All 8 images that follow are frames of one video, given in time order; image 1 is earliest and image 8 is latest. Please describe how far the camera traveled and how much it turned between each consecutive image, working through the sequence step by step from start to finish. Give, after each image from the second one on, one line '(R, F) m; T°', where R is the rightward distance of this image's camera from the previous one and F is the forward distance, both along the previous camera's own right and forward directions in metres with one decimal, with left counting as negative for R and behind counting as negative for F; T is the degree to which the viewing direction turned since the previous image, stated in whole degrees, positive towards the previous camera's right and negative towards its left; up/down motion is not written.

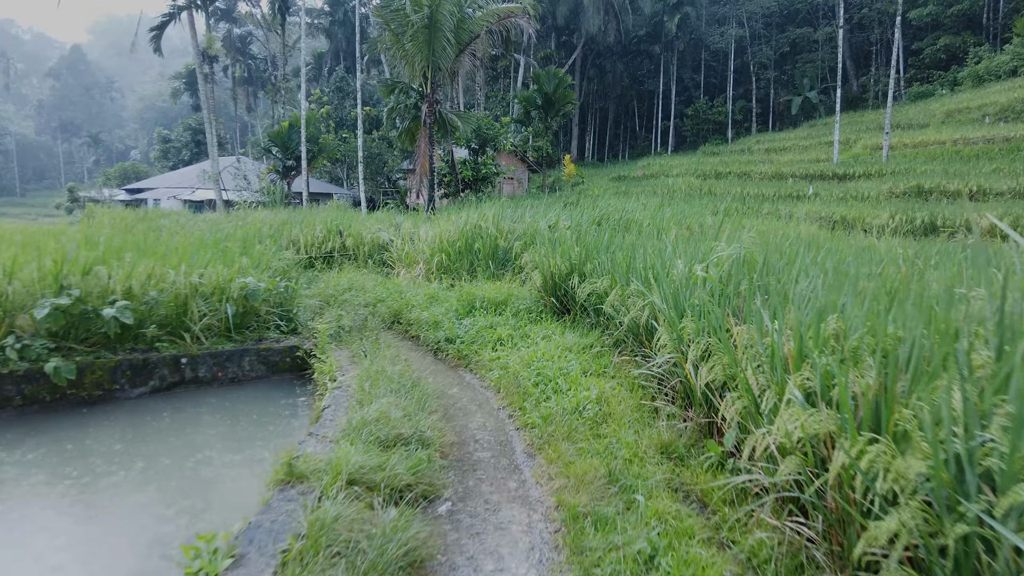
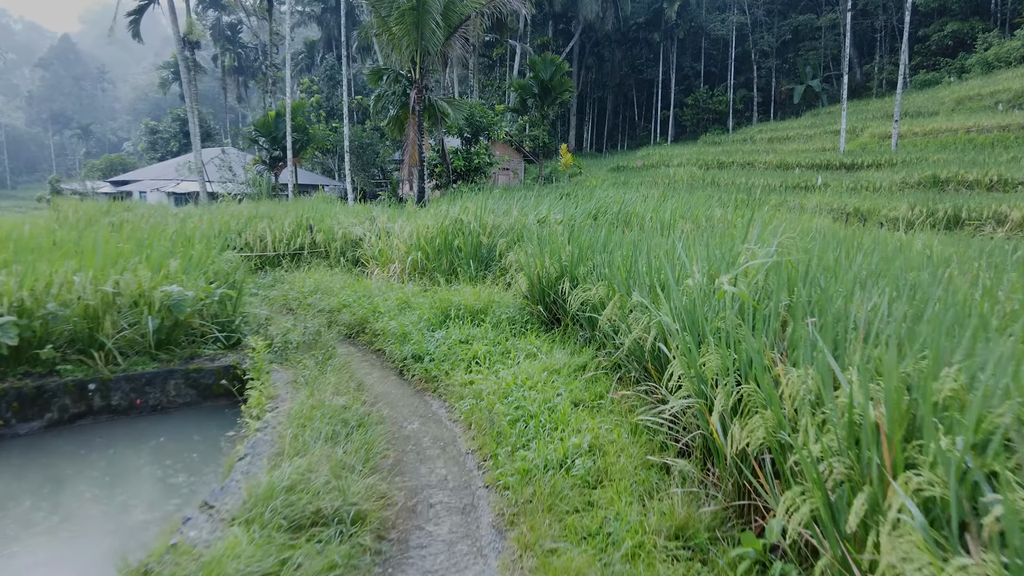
(+0.1, +0.7) m; 0°
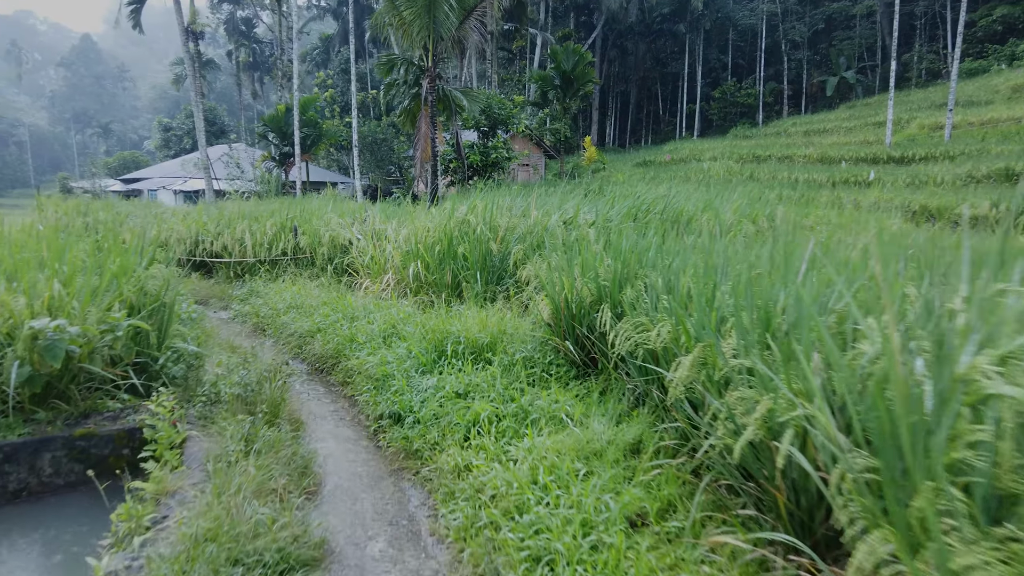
(0.0, +1.1) m; -2°
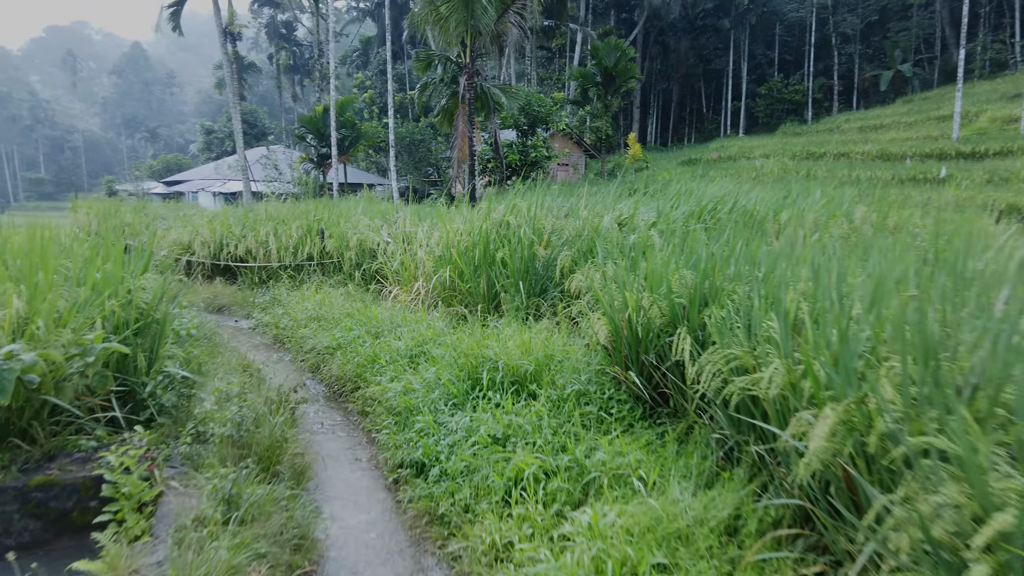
(0.0, +0.6) m; -3°
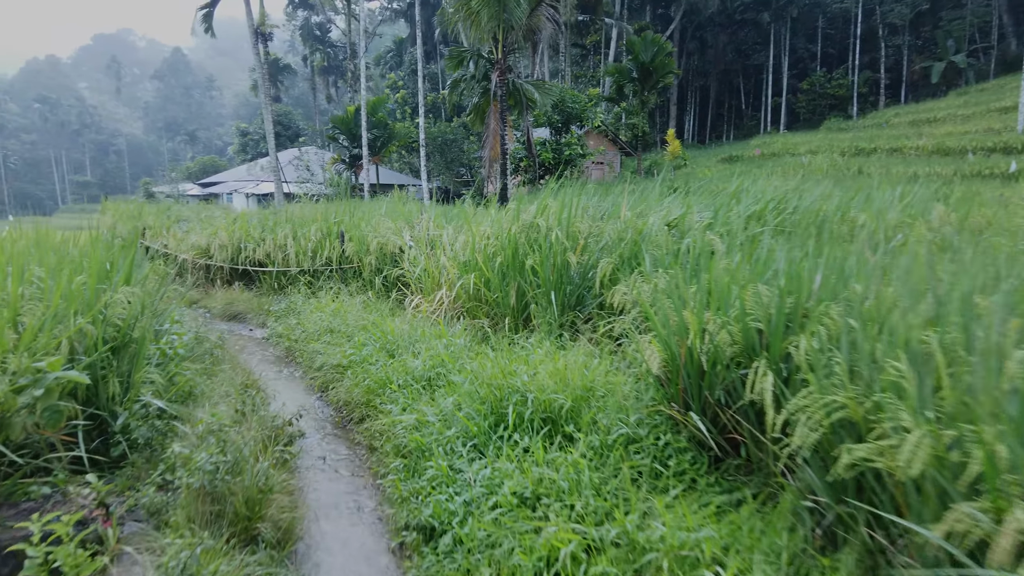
(0.0, +0.4) m; -3°
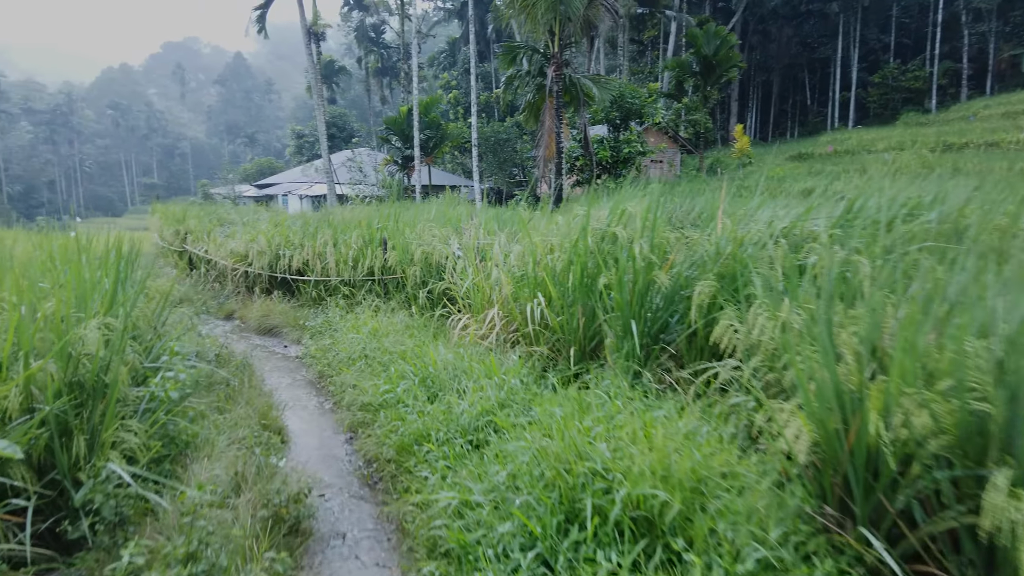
(-0.1, +0.6) m; -5°
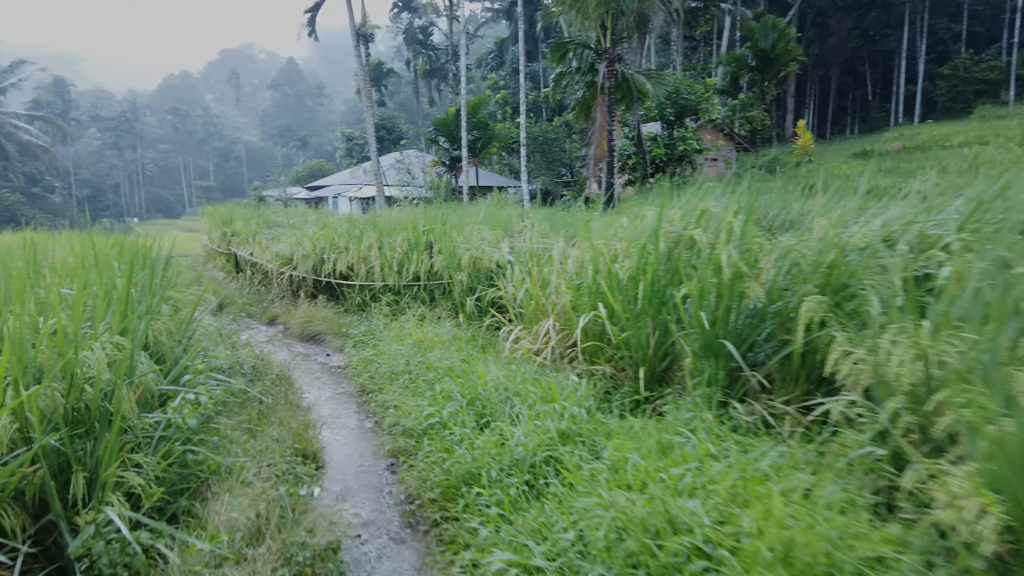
(-0.1, +0.3) m; -4°
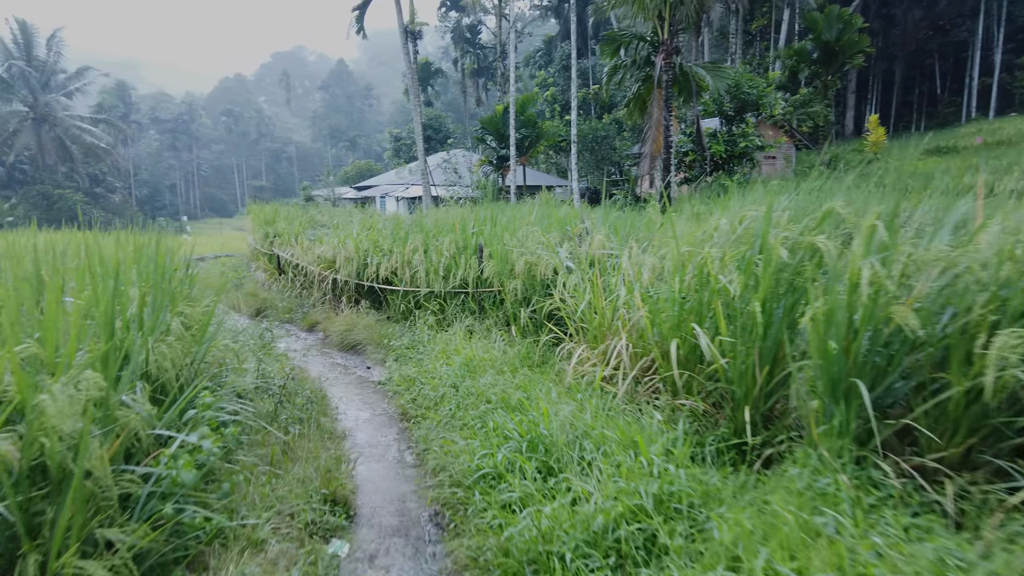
(-0.1, +0.4) m; -4°
